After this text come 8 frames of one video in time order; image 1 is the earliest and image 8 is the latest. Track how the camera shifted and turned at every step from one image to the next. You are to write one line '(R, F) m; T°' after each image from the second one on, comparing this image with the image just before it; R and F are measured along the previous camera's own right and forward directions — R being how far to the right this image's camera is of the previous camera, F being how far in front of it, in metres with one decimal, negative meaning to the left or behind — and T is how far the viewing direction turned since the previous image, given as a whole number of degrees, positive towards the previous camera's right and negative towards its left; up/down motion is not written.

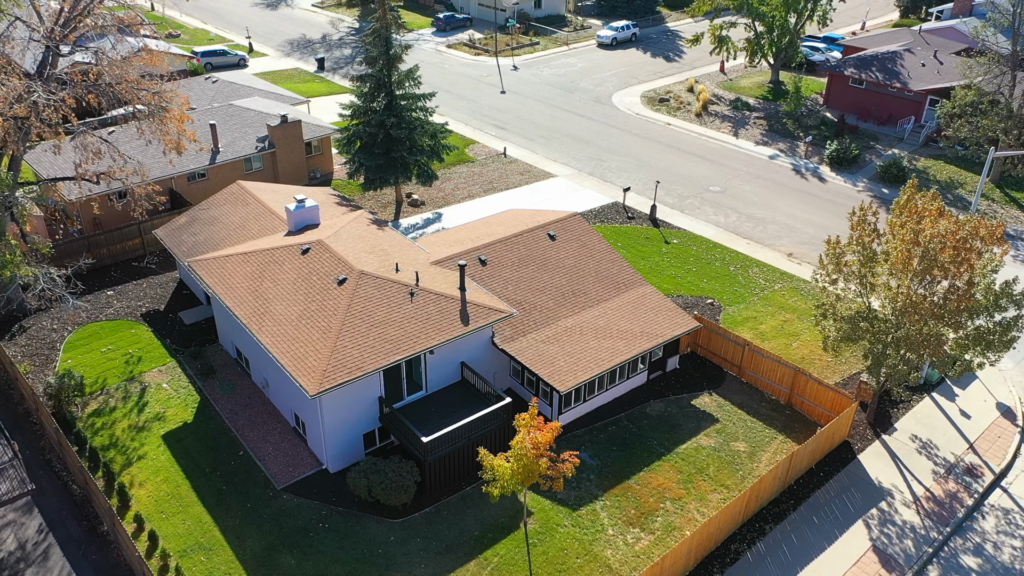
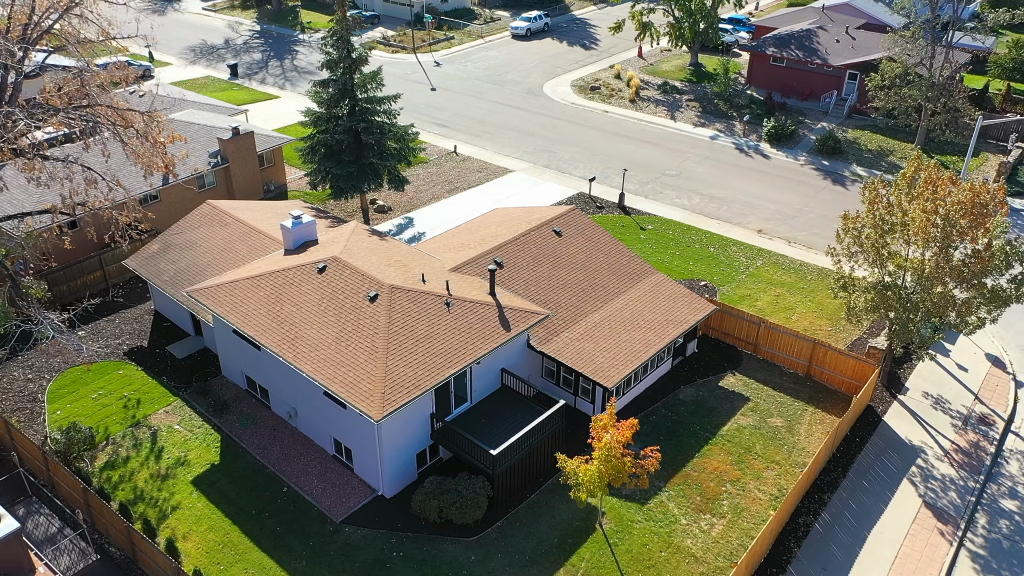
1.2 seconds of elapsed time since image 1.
(-3.7, +0.6) m; +8°
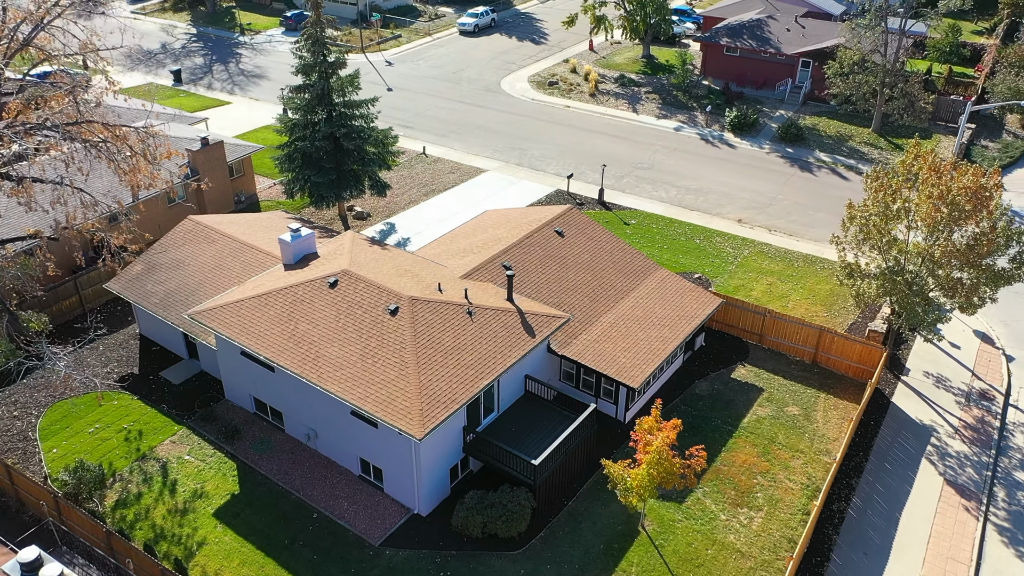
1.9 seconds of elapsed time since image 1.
(-2.2, +0.4) m; +5°
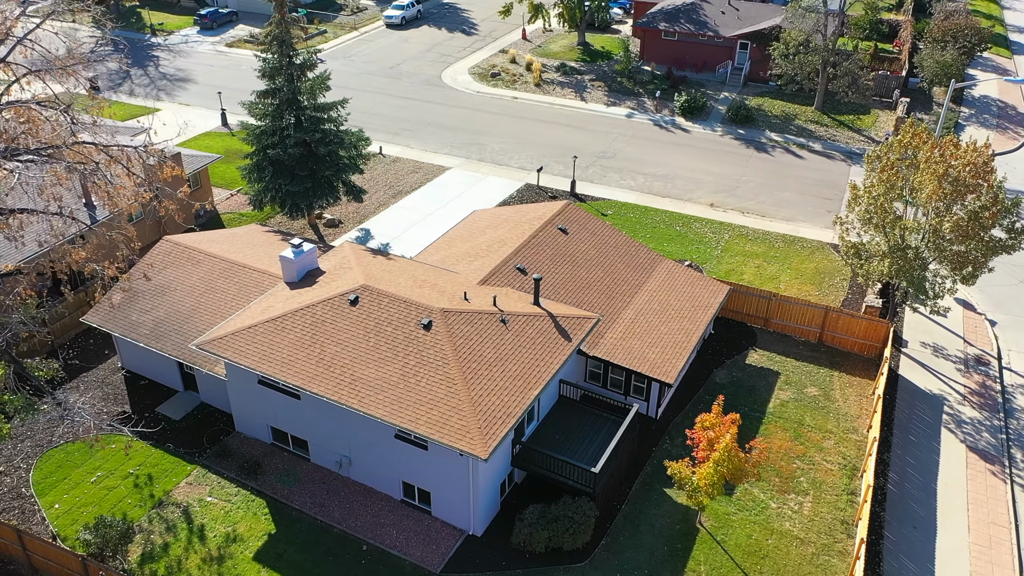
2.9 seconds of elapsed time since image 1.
(-2.9, +0.8) m; +7°
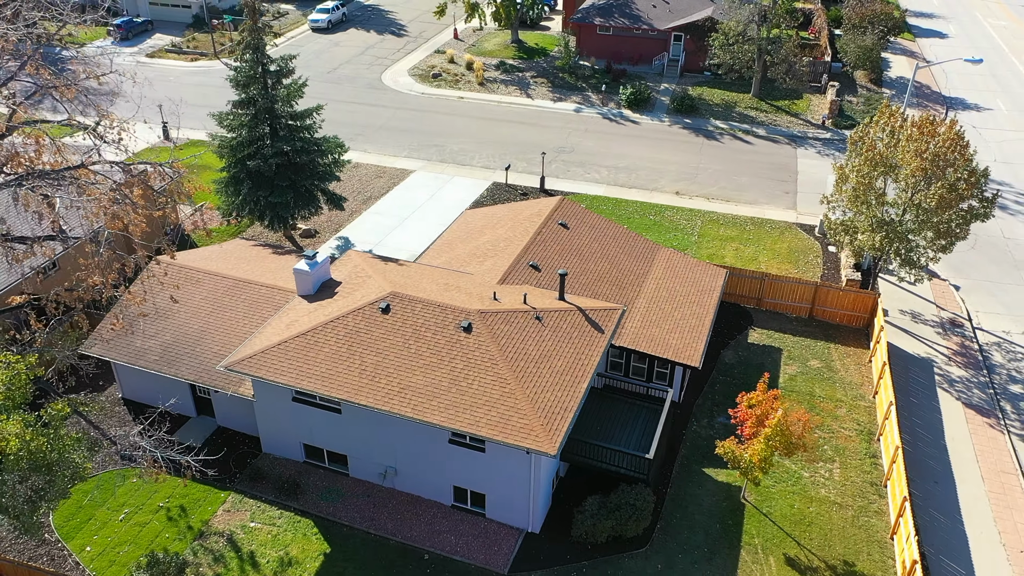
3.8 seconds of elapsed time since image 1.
(-2.9, +0.1) m; +7°
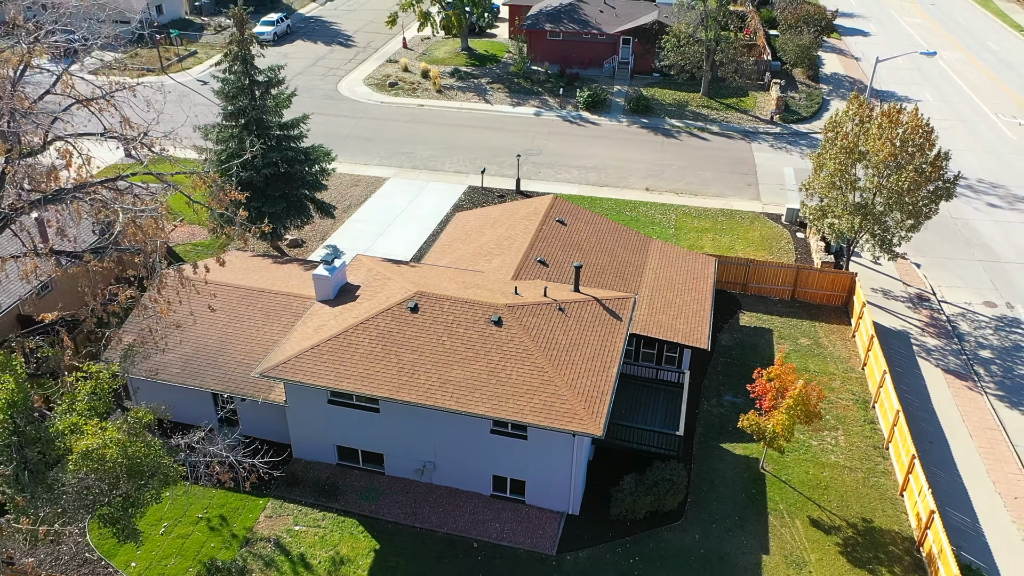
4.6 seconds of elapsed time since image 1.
(-2.3, -0.5) m; +5°
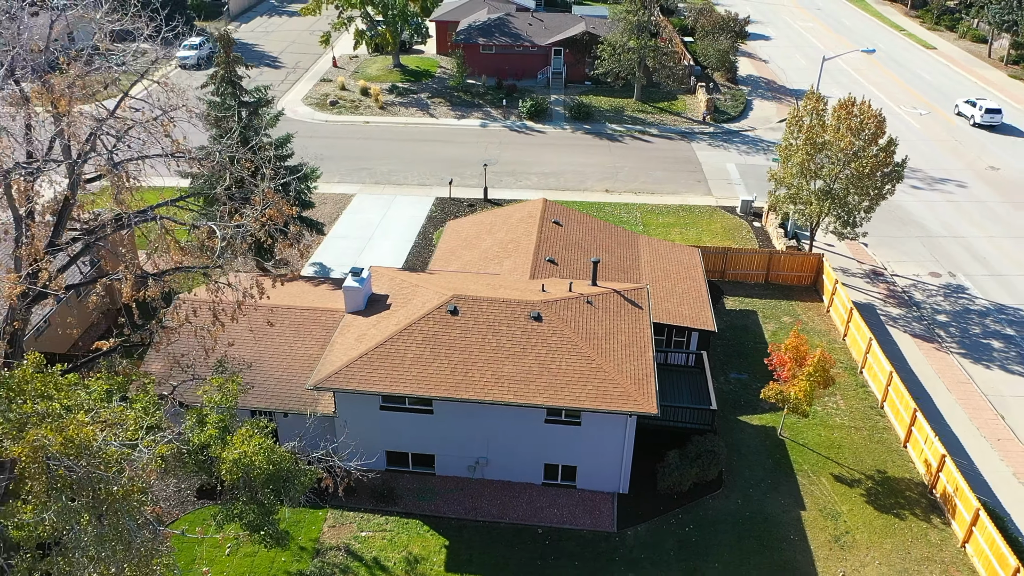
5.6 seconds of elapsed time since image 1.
(-3.3, -0.7) m; +7°
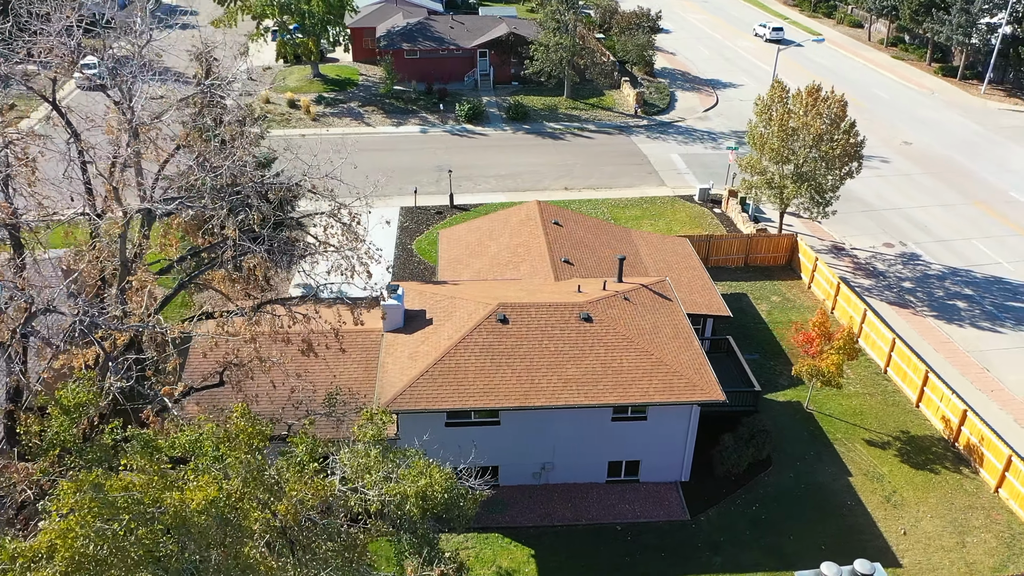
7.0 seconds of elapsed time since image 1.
(-4.0, +0.3) m; +9°
